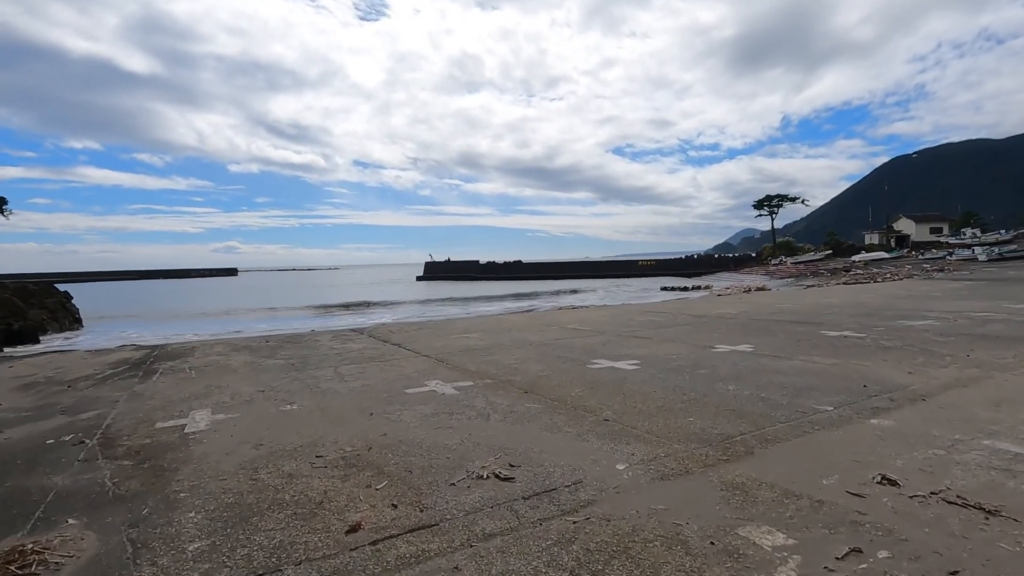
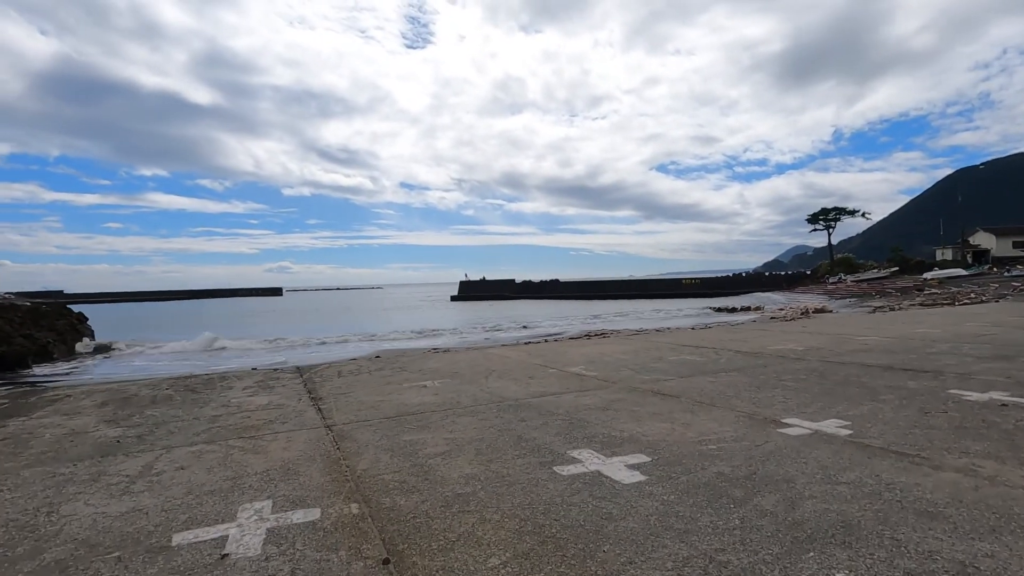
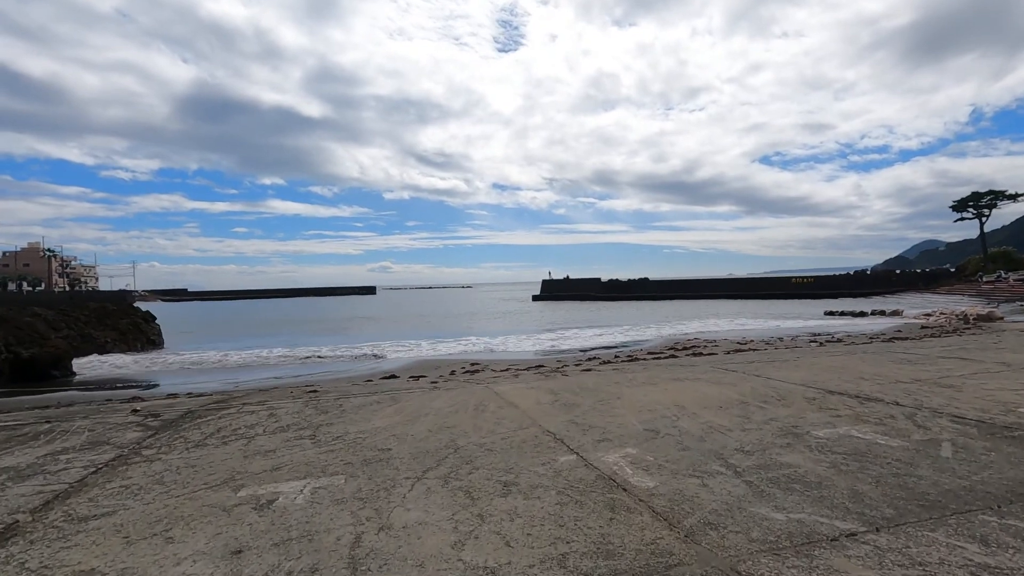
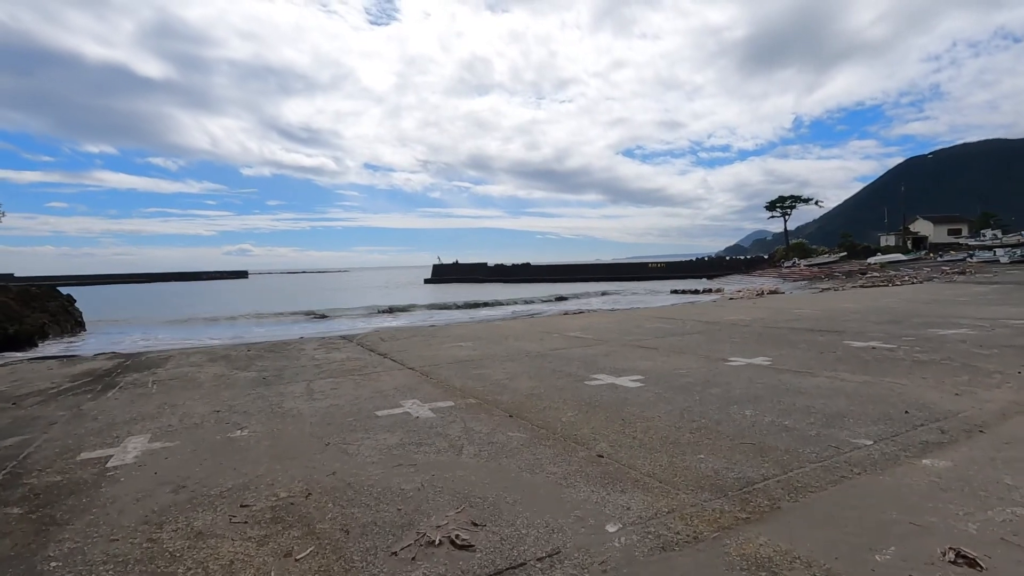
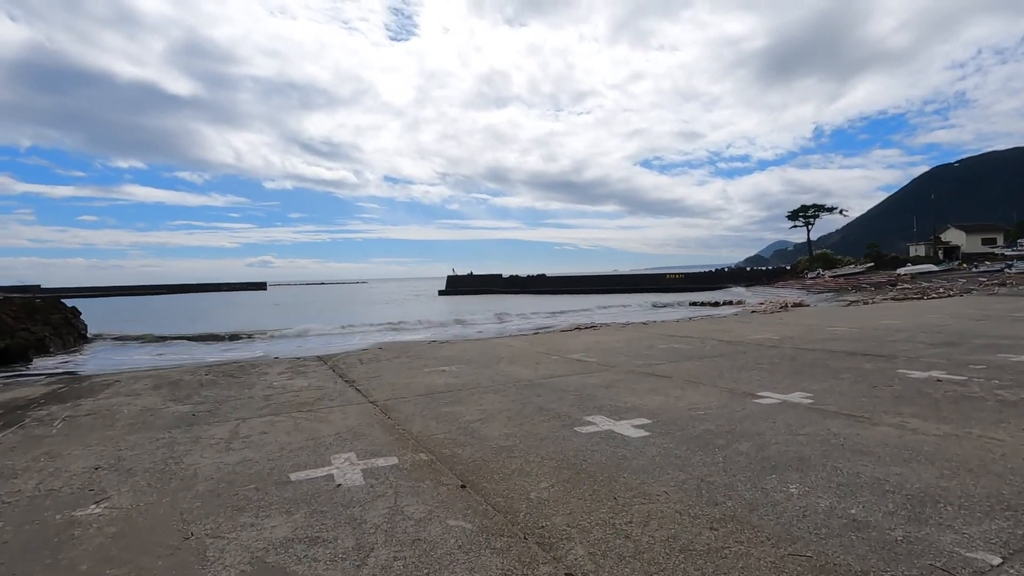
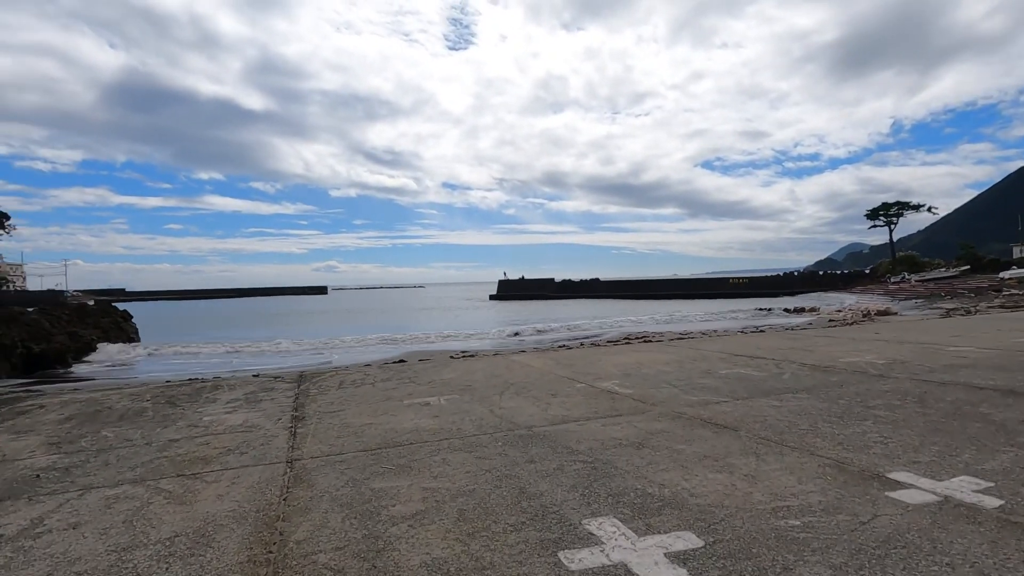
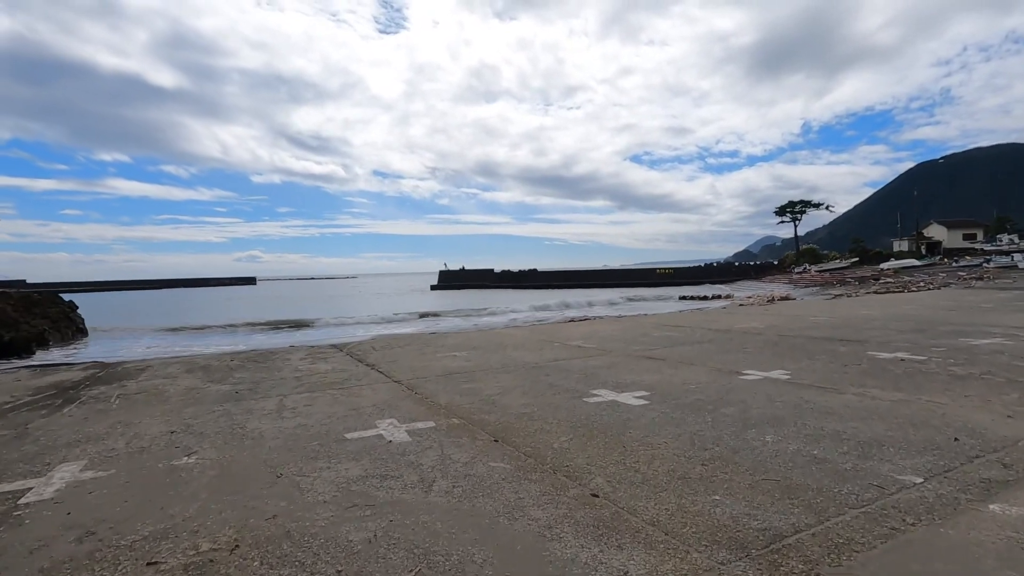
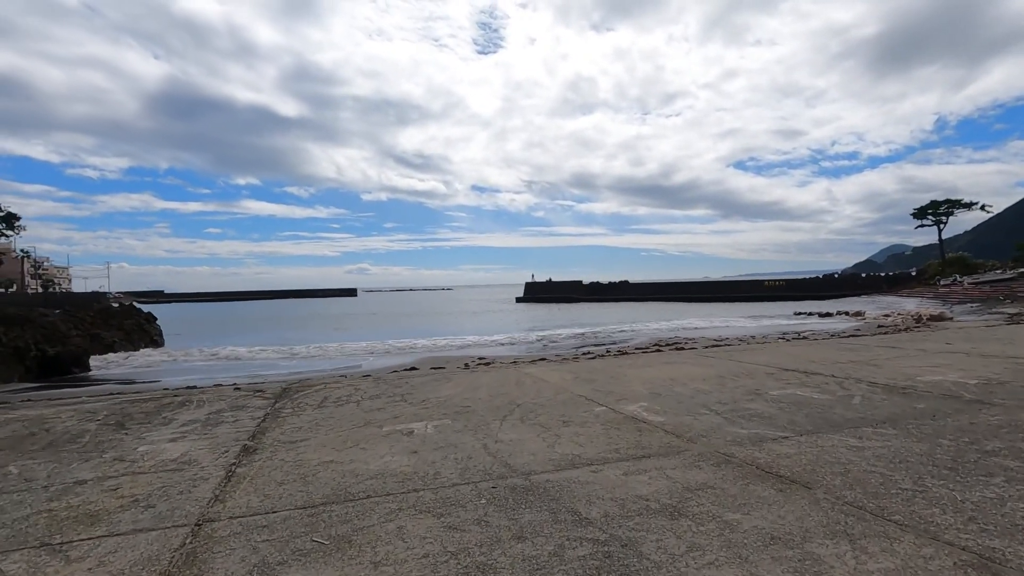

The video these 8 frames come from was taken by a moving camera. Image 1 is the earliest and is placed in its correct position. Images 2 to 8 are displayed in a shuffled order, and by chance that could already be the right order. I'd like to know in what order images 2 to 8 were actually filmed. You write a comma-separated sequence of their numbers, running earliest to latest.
4, 7, 5, 2, 6, 8, 3
